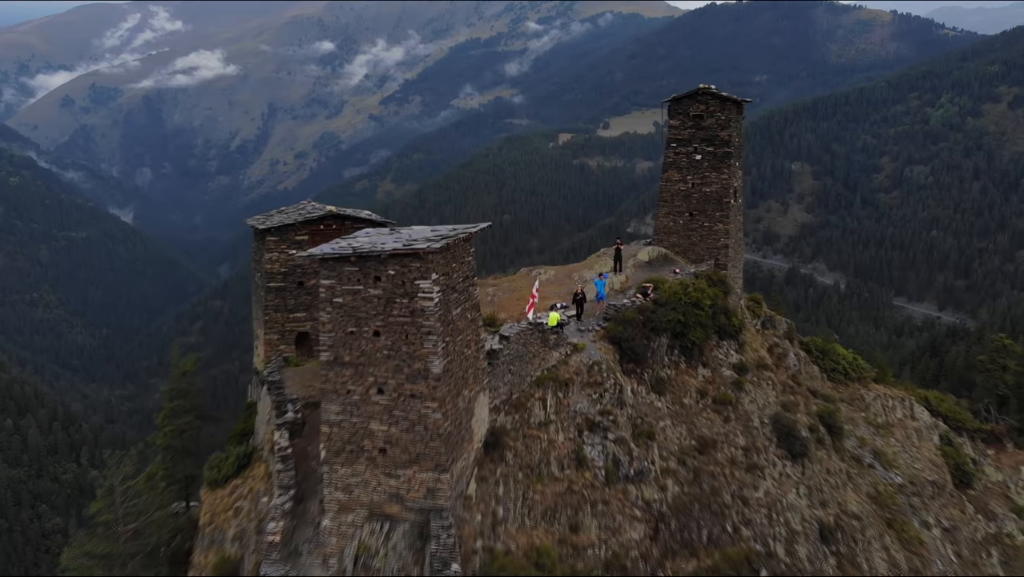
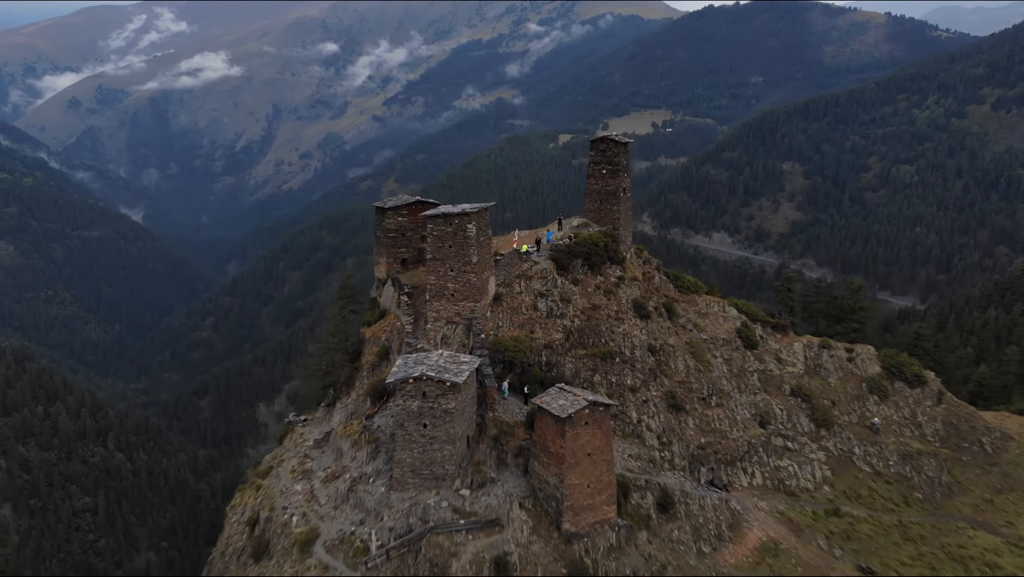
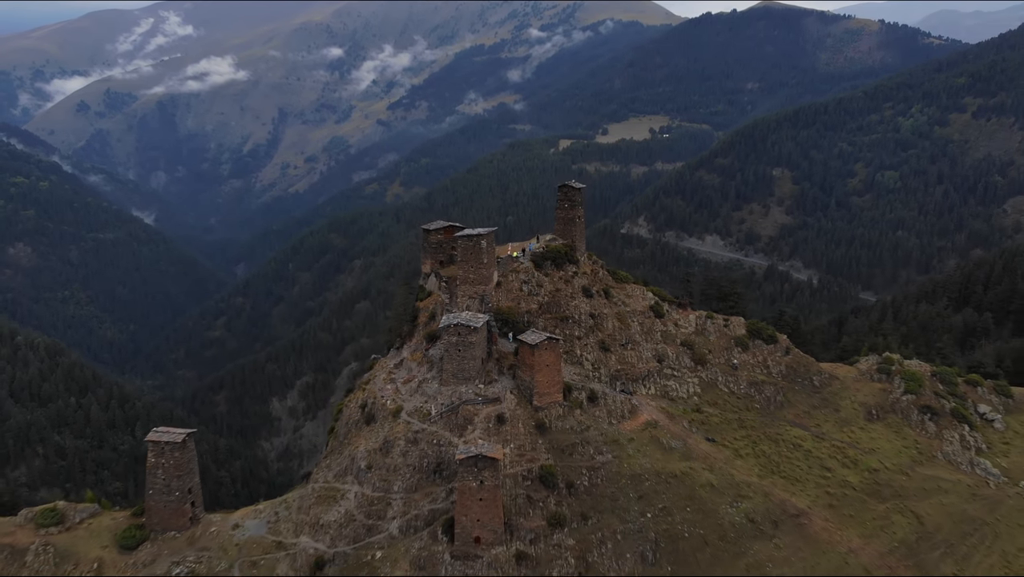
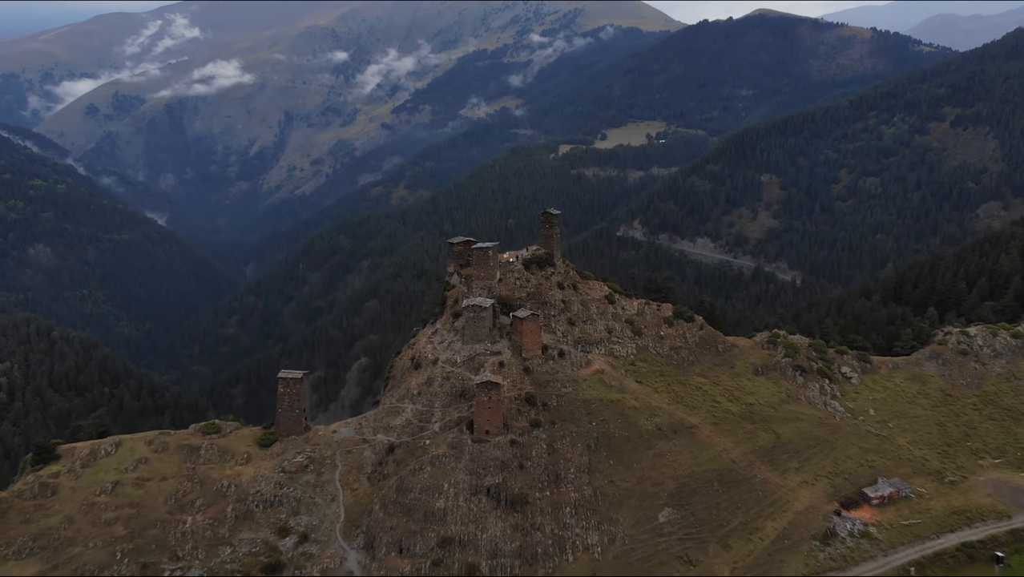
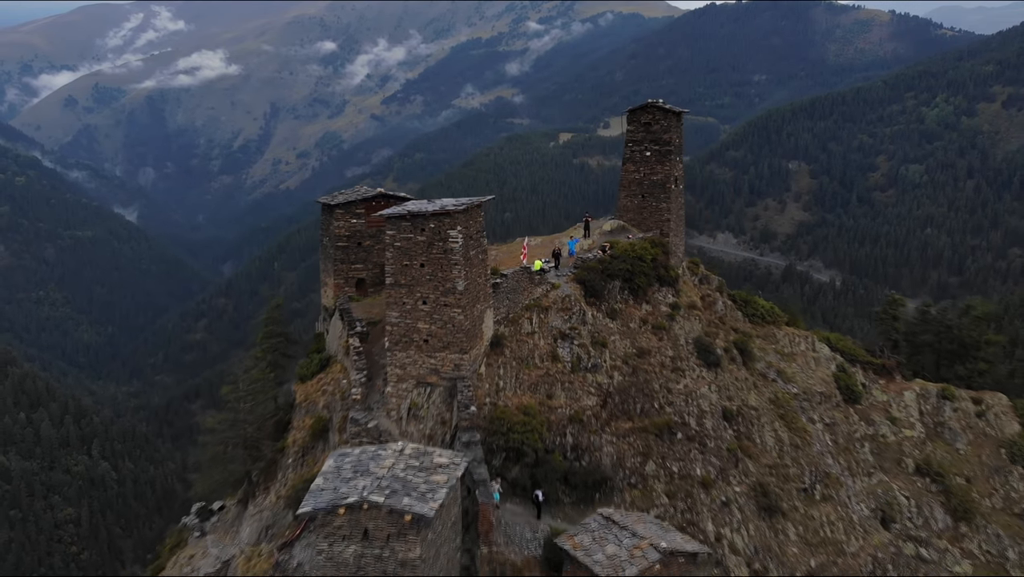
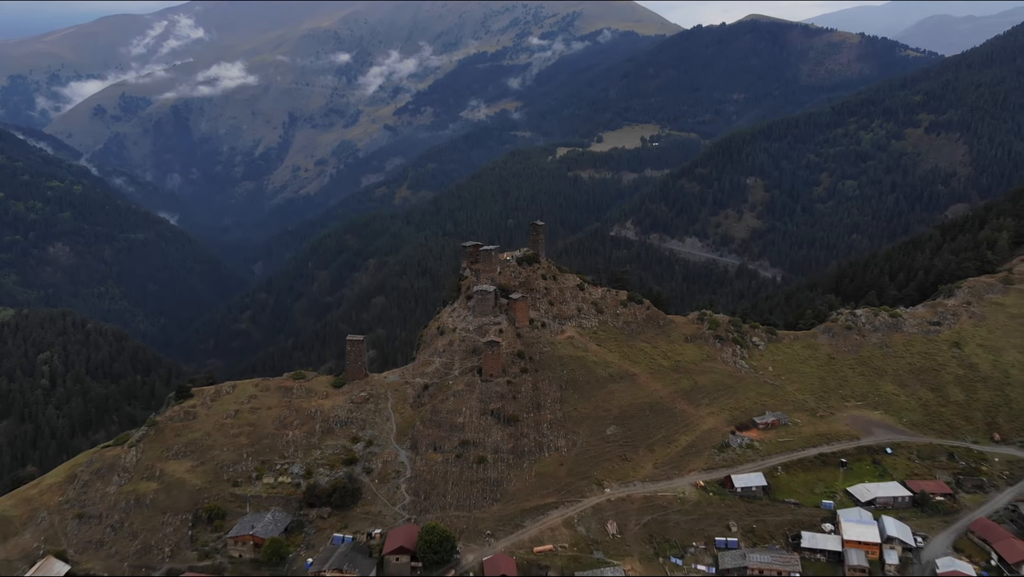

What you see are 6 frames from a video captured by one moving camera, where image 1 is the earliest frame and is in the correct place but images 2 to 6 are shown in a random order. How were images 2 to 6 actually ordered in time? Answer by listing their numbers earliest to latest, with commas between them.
5, 2, 3, 4, 6
